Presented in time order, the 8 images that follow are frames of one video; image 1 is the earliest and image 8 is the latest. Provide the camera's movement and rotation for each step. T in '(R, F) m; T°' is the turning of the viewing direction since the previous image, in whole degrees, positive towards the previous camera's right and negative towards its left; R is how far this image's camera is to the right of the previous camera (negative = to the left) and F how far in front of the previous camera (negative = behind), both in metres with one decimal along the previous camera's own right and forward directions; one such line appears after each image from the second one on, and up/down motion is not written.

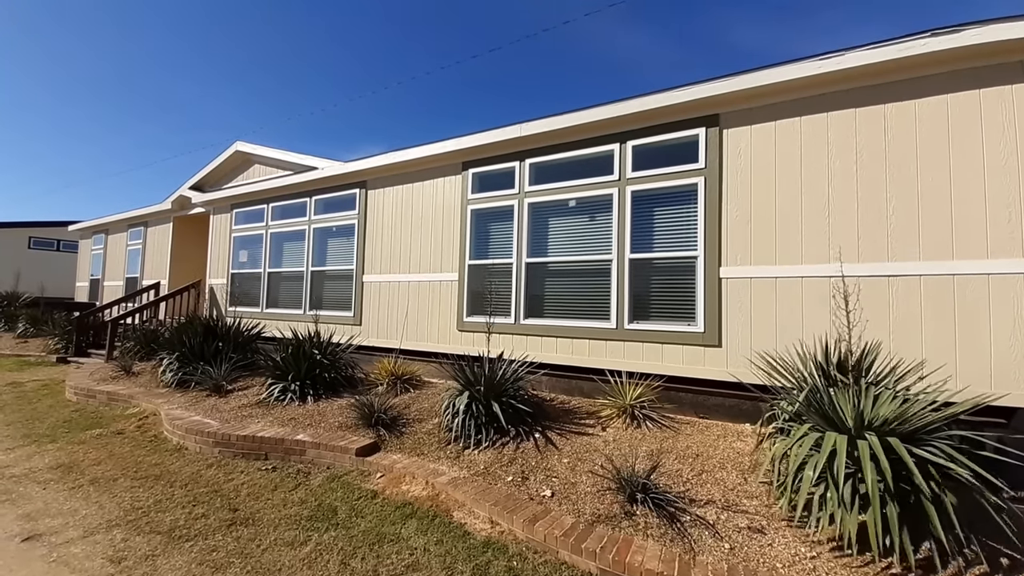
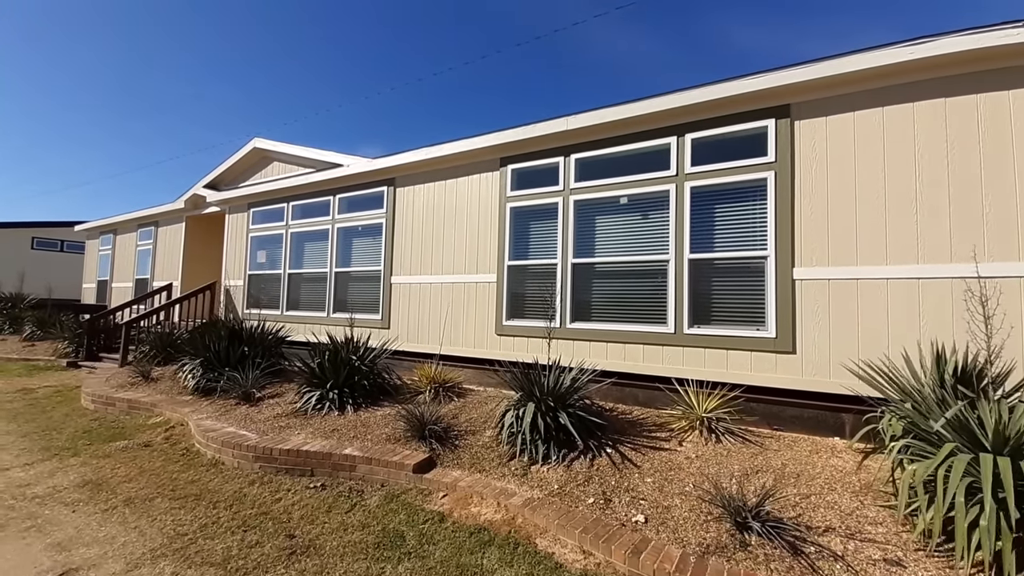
(-0.7, +0.3) m; 0°
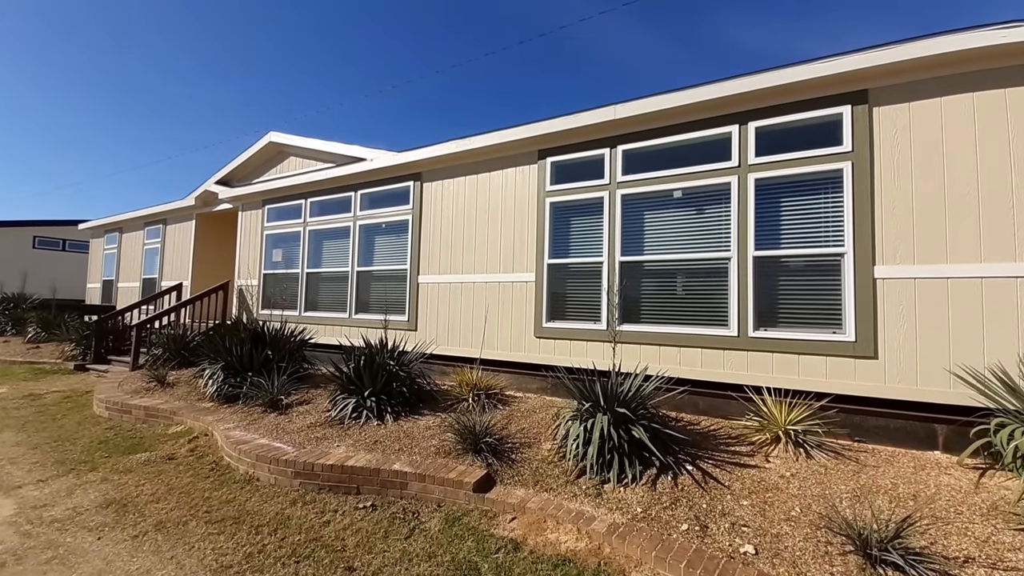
(-0.6, +0.4) m; 0°
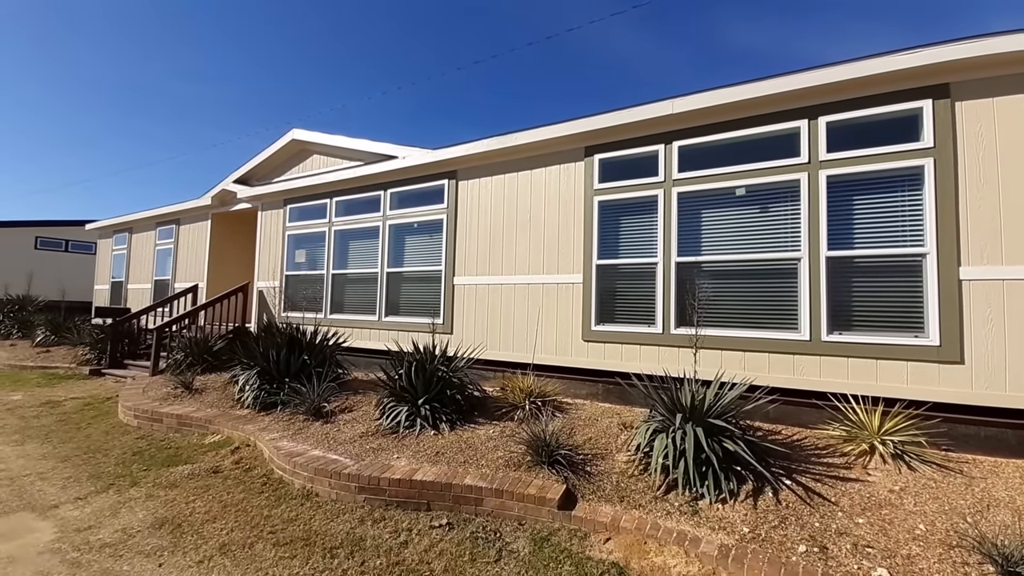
(-0.7, +0.2) m; 0°
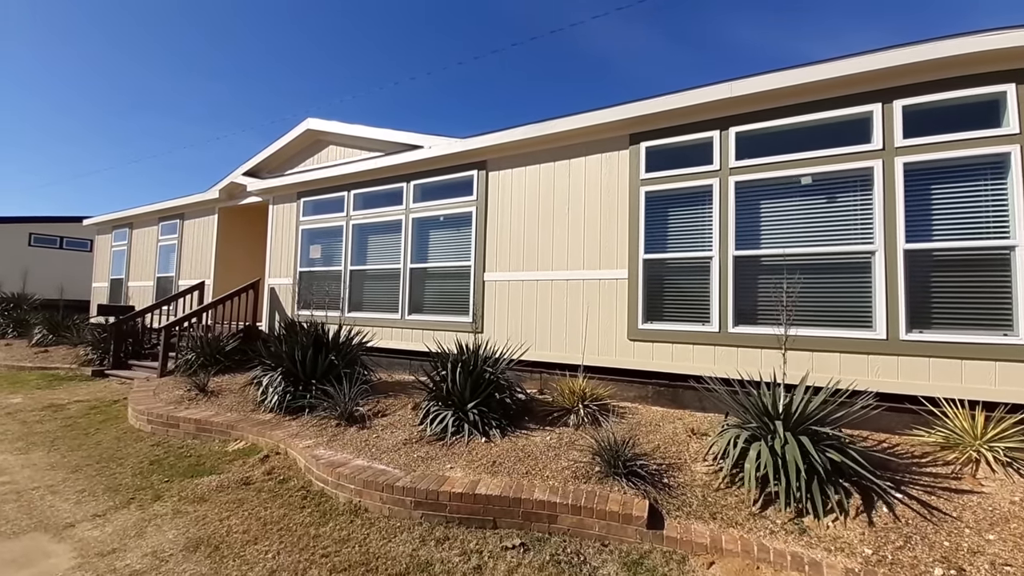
(-0.6, +0.4) m; +1°
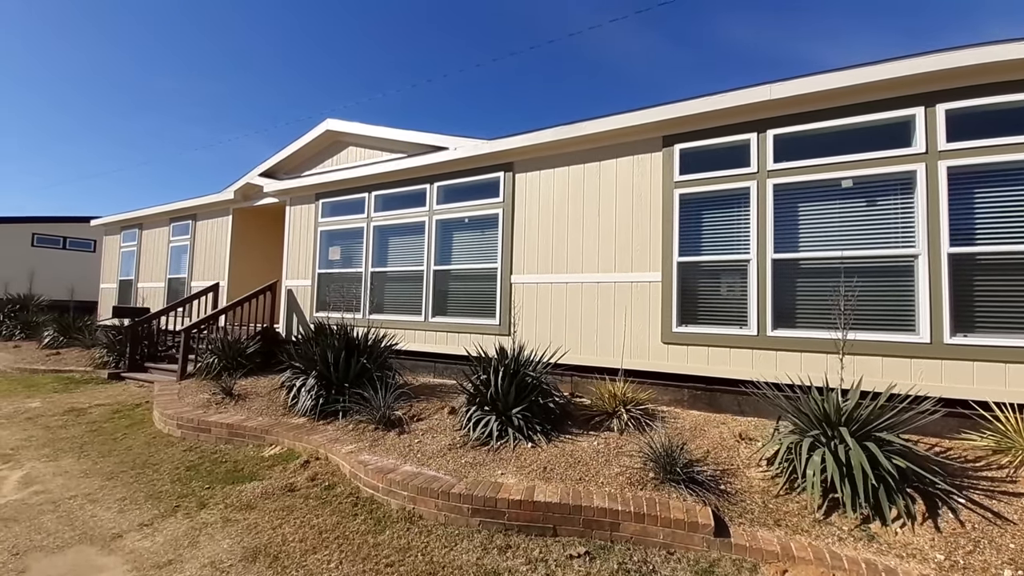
(-0.5, 0.0) m; 0°
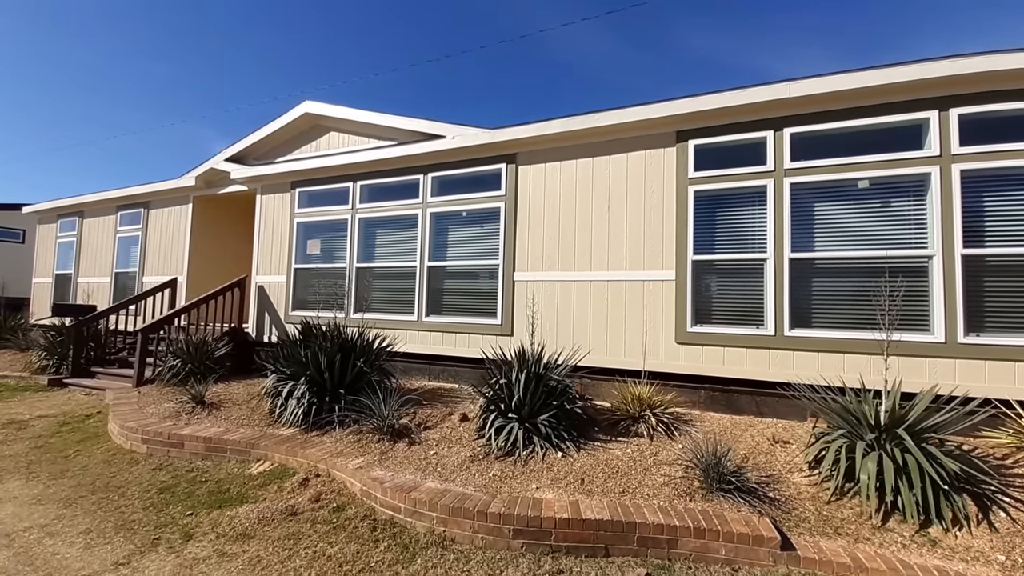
(-0.6, +0.3) m; +5°
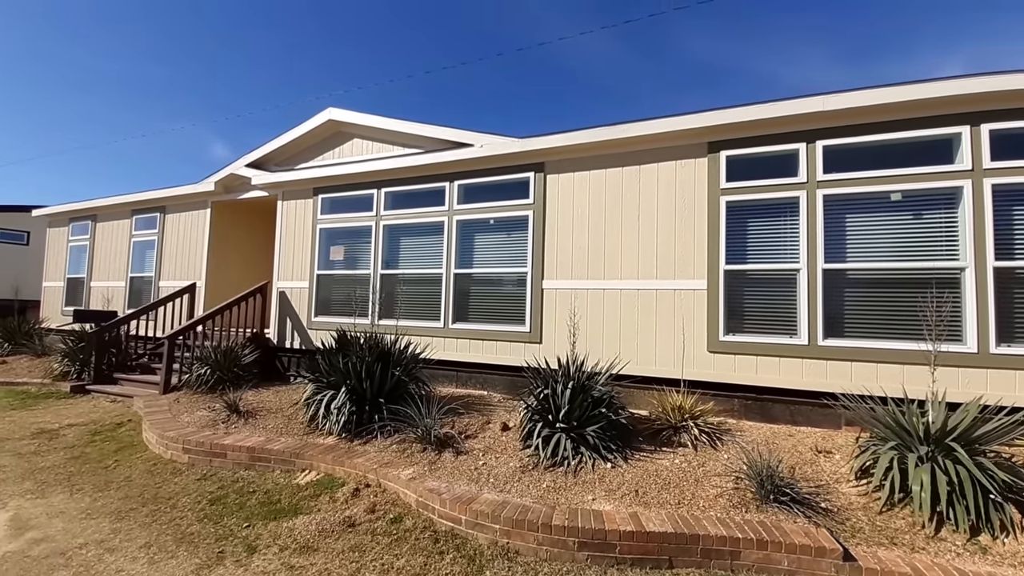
(-0.5, -0.1) m; 0°
